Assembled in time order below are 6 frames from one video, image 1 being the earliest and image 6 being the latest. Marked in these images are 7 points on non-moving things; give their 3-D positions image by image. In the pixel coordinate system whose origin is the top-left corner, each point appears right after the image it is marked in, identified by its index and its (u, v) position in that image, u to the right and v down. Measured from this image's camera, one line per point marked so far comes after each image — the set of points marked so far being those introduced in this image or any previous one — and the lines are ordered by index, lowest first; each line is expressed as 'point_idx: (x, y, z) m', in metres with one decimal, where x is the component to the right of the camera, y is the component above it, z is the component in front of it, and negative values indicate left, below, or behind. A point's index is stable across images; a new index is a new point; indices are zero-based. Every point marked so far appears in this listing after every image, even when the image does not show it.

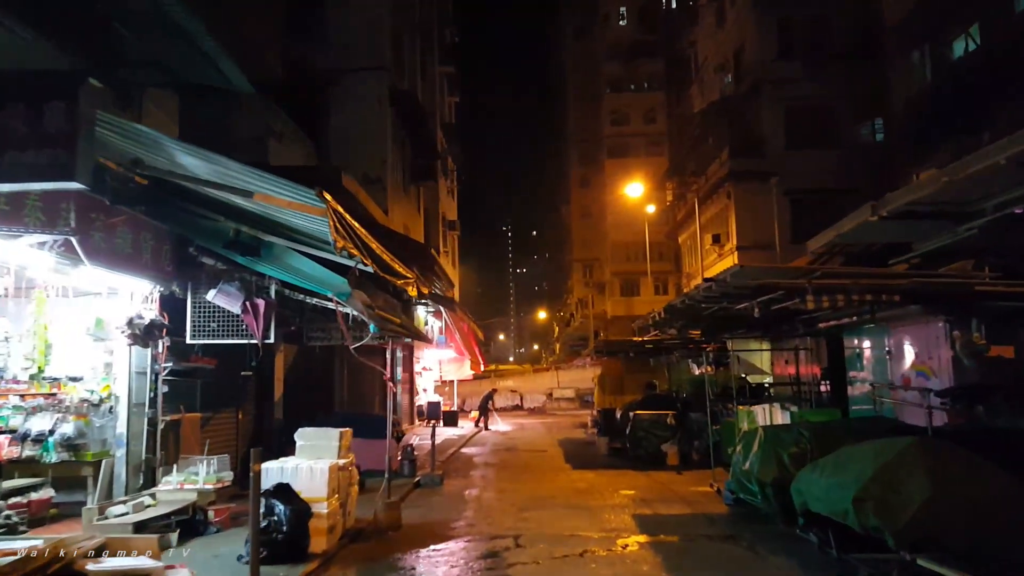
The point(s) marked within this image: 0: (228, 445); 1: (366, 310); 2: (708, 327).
0: (-4.9, -2.7, +11.9) m
1: (-2.0, -0.3, +9.4) m
2: (+3.8, -0.8, +13.5) m
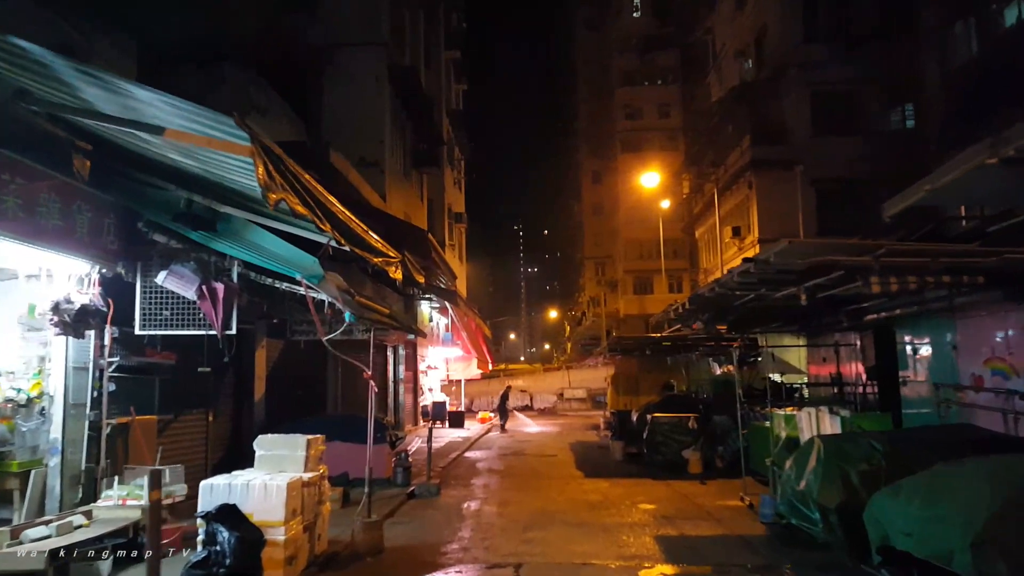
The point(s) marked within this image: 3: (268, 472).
0: (-4.8, -2.5, +10.5) m
1: (-2.0, -0.1, +8.0) m
2: (+3.9, -0.5, +12.0) m
3: (-2.5, -1.9, +7.2) m
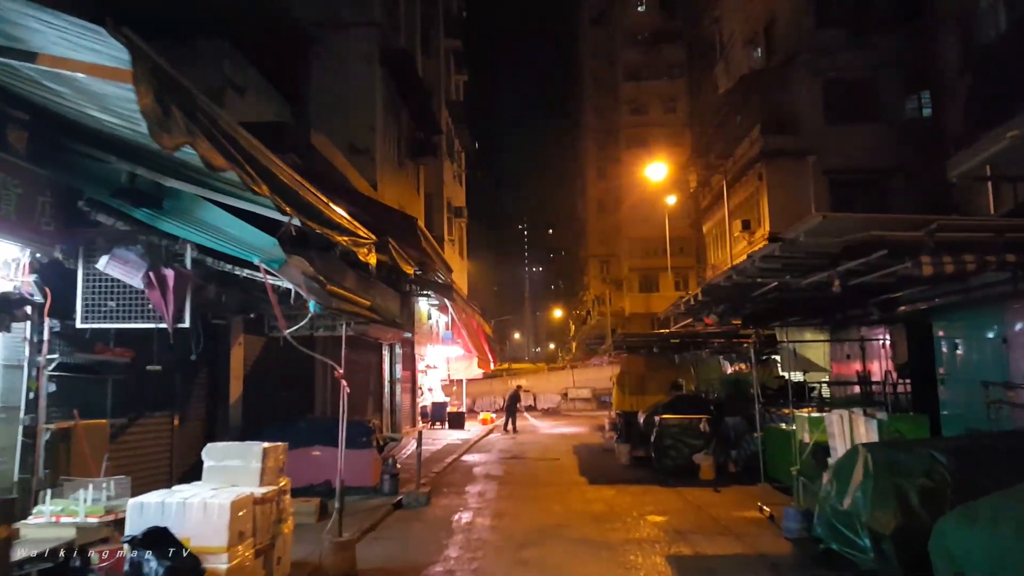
0: (-4.9, -2.4, +9.6) m
1: (-2.1, +0.1, +7.0) m
2: (+3.8, -0.4, +11.0) m
3: (-2.6, -1.7, +6.2) m
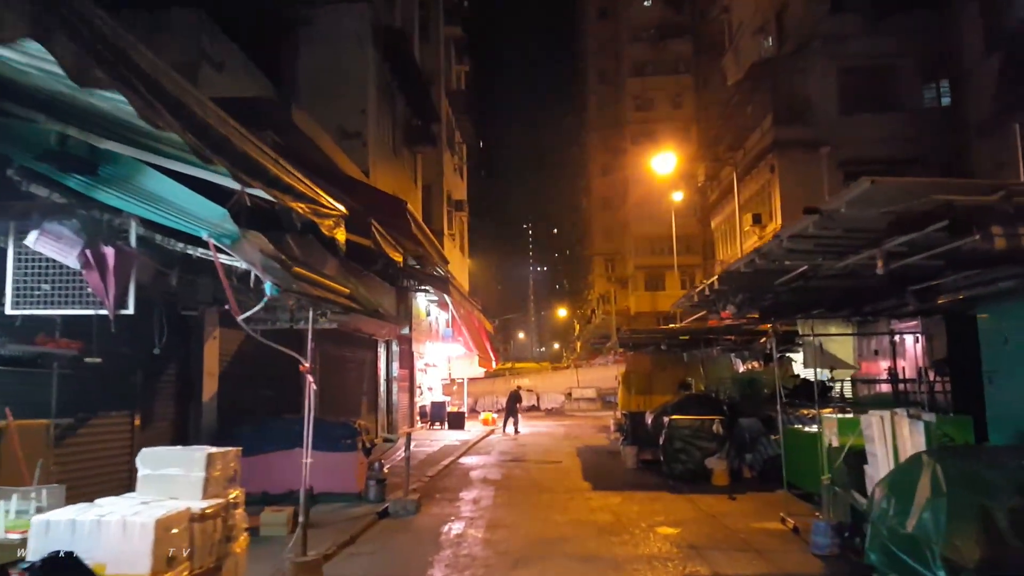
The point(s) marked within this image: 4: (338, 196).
0: (-4.9, -2.2, +8.6) m
1: (-2.1, +0.2, +6.1) m
2: (+3.8, -0.2, +10.0) m
3: (-2.7, -1.6, +5.2) m
4: (-3.0, +1.6, +11.9) m
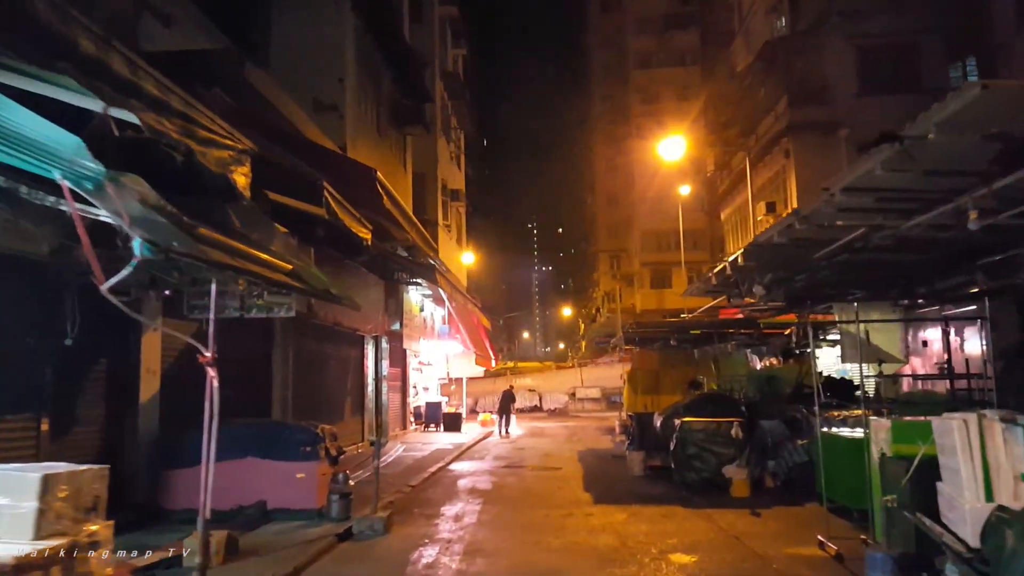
0: (-5.1, -2.0, +7.1) m
1: (-2.4, +0.5, +4.5) m
2: (+3.6, 0.0, +8.4) m
3: (-2.9, -1.3, +3.7) m
4: (-3.1, +1.8, +10.4) m
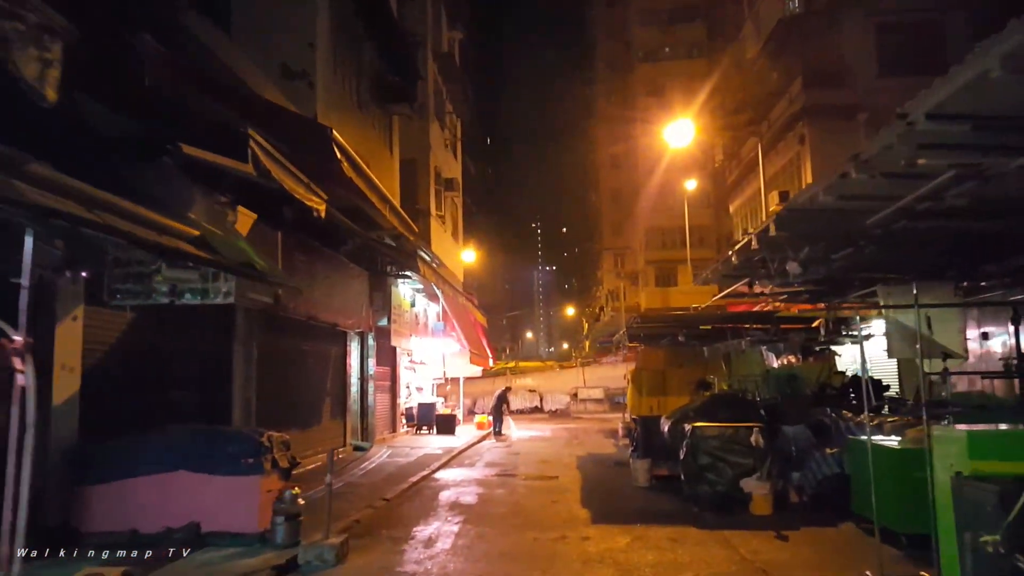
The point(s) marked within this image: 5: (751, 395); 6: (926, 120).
0: (-5.3, -1.8, +5.6) m
1: (-2.6, +0.7, +3.1) m
2: (+3.4, +0.2, +6.9) m
3: (-3.2, -1.1, +2.2) m
4: (-3.4, +2.0, +8.9) m
5: (+4.9, -2.2, +14.5) m
6: (+2.2, +1.0, +3.7) m
